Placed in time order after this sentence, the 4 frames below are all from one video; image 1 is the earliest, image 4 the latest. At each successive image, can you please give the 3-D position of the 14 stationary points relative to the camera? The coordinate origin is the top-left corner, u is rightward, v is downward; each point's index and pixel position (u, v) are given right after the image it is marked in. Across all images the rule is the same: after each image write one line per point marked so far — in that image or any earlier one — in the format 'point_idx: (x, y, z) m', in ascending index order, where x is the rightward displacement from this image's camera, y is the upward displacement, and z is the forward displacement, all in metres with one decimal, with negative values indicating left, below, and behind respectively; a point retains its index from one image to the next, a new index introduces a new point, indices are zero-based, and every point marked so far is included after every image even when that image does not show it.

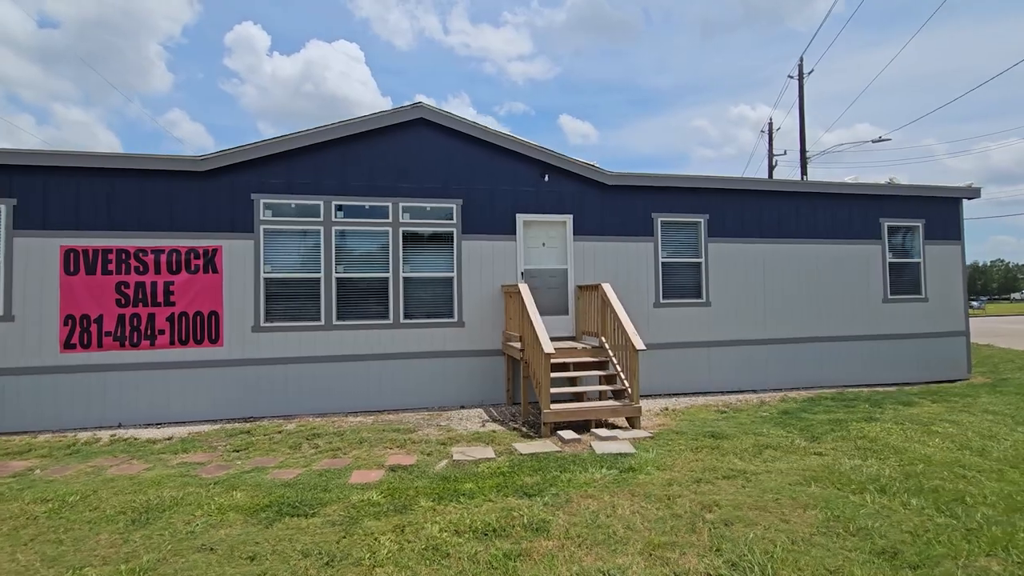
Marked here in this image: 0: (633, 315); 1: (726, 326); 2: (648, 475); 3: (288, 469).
0: (+2.1, -0.5, +9.1) m
1: (+3.9, -0.7, +9.5) m
2: (+1.3, -1.7, +4.7) m
3: (-2.2, -1.8, +5.1) m
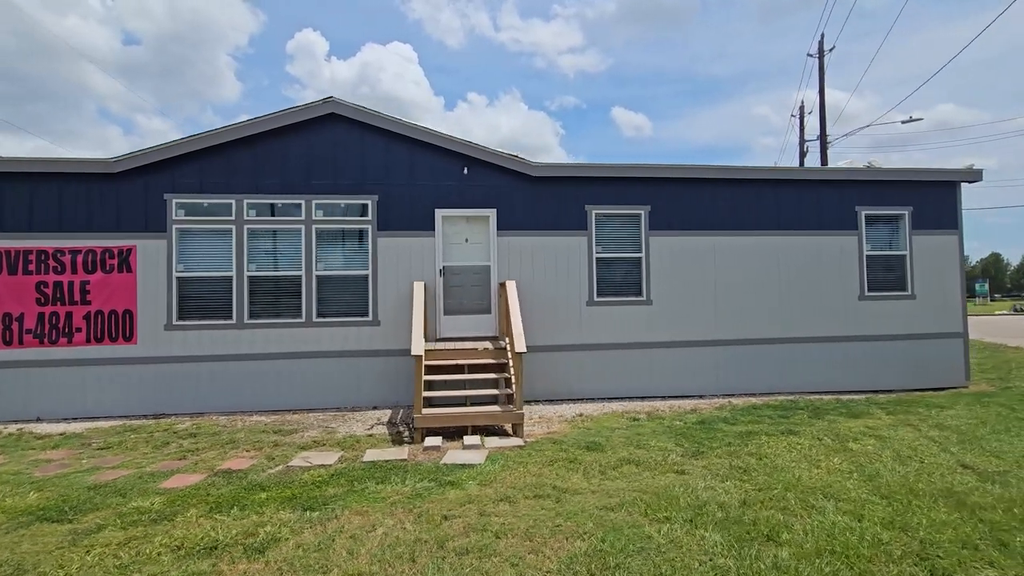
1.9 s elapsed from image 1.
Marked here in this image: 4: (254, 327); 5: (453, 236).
0: (+0.8, -0.4, +8.6) m
1: (+2.7, -0.7, +8.8) m
2: (-0.4, -1.7, +4.4) m
3: (-3.9, -1.8, +5.1) m
4: (-4.0, -0.6, +8.0) m
5: (-1.0, +0.8, +8.4) m
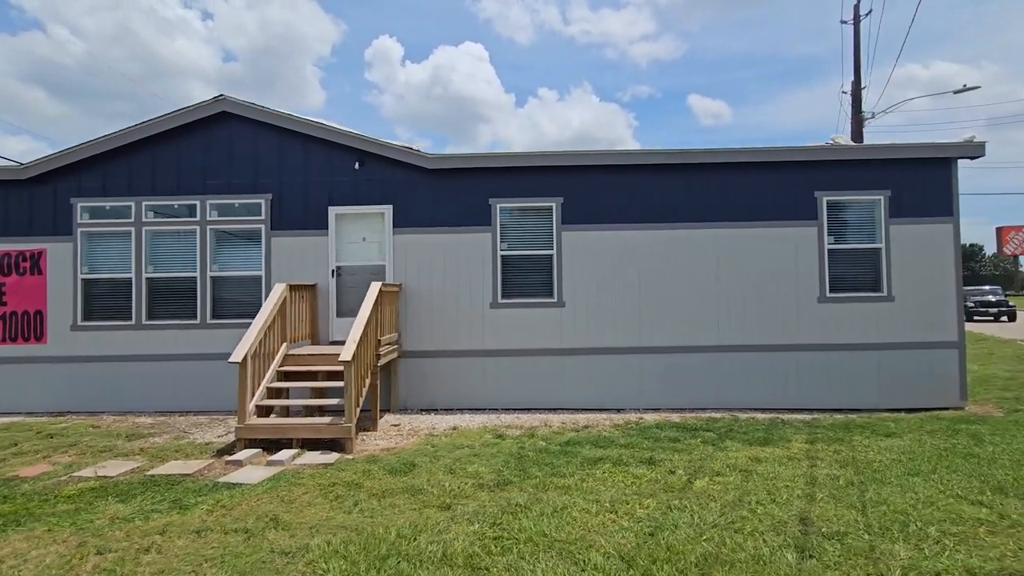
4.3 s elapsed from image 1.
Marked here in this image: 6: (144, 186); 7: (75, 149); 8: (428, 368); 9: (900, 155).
0: (-0.7, -0.4, +7.9) m
1: (+1.2, -0.7, +8.0) m
2: (-2.6, -1.8, +4.0) m
3: (-5.9, -1.8, +5.2) m
4: (-5.6, -0.6, +8.0) m
5: (-2.5, +0.8, +8.0) m
6: (-5.7, +1.6, +8.0) m
7: (-6.7, +2.1, +7.9) m
8: (-1.3, -1.2, +7.9) m
9: (+5.8, +2.0, +7.7) m
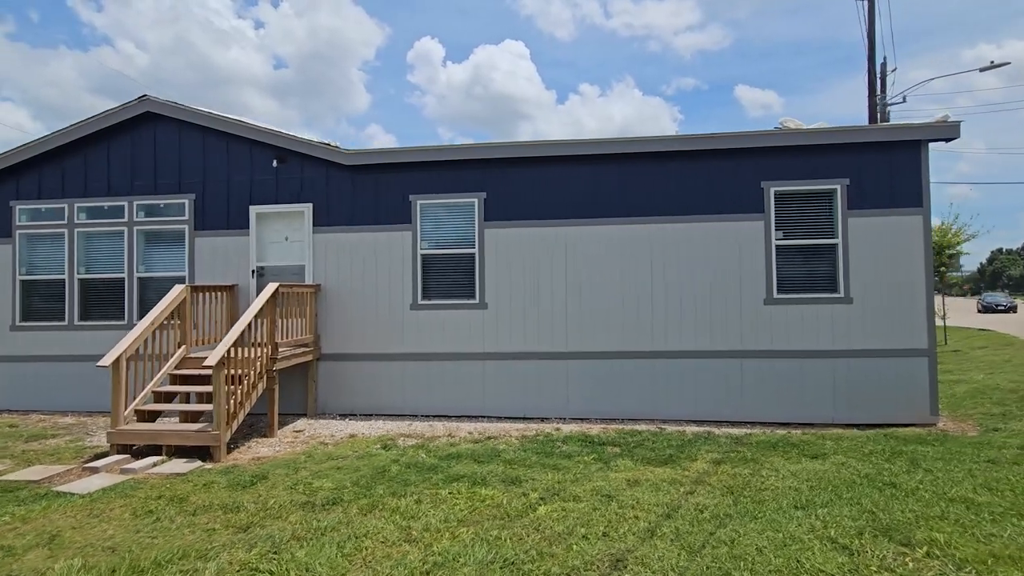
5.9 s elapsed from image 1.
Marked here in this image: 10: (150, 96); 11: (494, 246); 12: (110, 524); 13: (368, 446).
0: (-1.9, -0.5, +7.6) m
1: (0.0, -0.7, +7.5) m
2: (-4.1, -1.8, +3.8) m
3: (-7.2, -1.9, +5.3) m
4: (-6.7, -0.6, +8.1) m
5: (-3.7, +0.8, +7.8) m
6: (-6.9, +1.6, +8.1) m
7: (-7.9, +2.1, +8.1) m
8: (-2.4, -1.2, +7.6) m
9: (+4.6, +2.0, +6.8) m
10: (-5.4, +2.9, +7.7) m
11: (-0.2, +0.6, +7.5) m
12: (-3.0, -1.8, +3.9) m
13: (-1.6, -1.8, +6.0) m
